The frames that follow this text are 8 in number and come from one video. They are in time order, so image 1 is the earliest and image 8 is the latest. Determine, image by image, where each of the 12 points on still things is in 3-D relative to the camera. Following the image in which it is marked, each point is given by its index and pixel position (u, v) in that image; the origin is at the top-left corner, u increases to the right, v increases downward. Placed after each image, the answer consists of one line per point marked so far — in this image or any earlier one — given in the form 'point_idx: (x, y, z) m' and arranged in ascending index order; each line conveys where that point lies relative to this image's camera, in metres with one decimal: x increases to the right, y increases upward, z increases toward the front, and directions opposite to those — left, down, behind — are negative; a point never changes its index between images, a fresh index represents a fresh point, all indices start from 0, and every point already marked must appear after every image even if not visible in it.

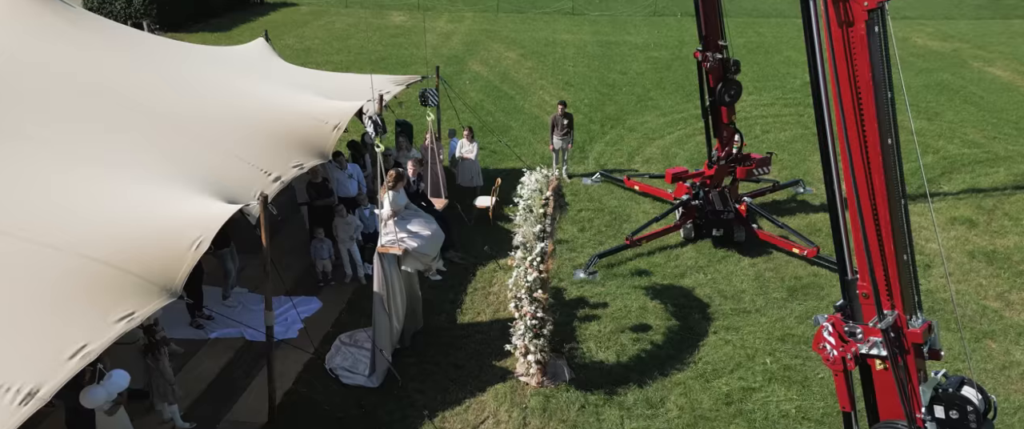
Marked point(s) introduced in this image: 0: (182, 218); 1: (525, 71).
0: (-2.8, 0.0, +8.3) m
1: (+0.1, +2.5, +16.9) m
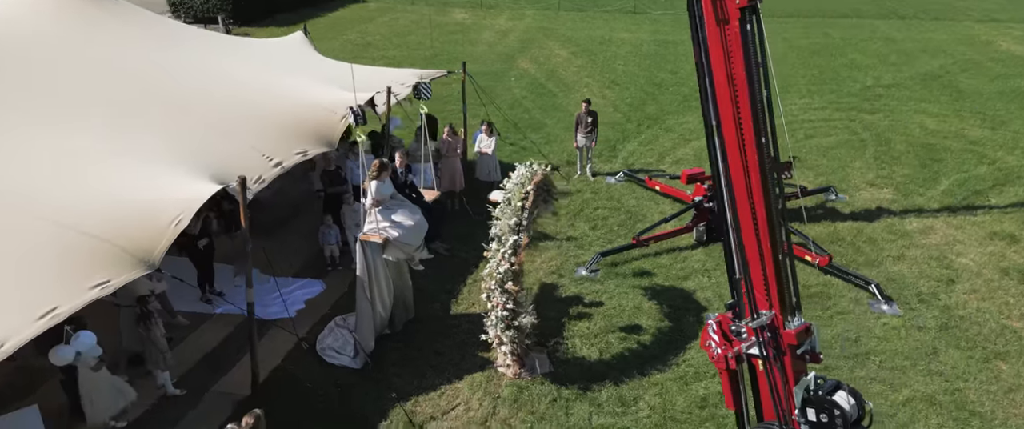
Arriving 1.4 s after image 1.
0: (-3.2, +0.2, +9.0) m
1: (+1.0, +2.6, +17.1) m
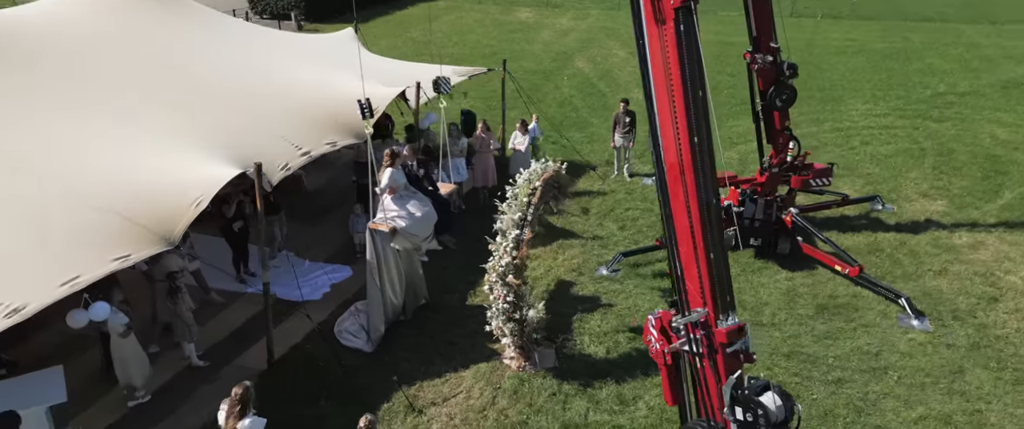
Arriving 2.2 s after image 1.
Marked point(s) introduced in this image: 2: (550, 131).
0: (-3.2, +0.3, +9.6) m
1: (+2.0, +2.6, +17.2) m
2: (+0.5, +1.3, +14.9) m
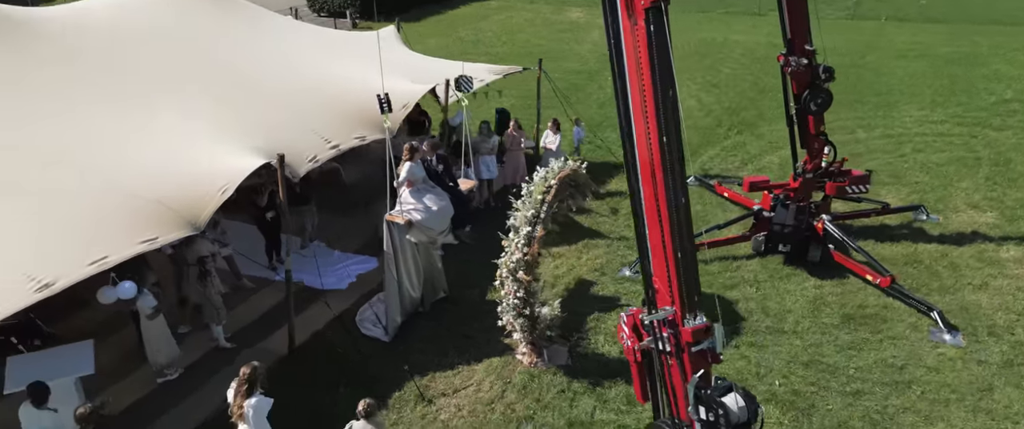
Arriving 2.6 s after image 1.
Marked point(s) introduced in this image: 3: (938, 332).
0: (-3.1, +0.5, +10.0) m
1: (+2.9, +2.6, +17.0) m
2: (+1.1, +1.3, +15.0) m
3: (+5.0, -1.4, +11.1) m
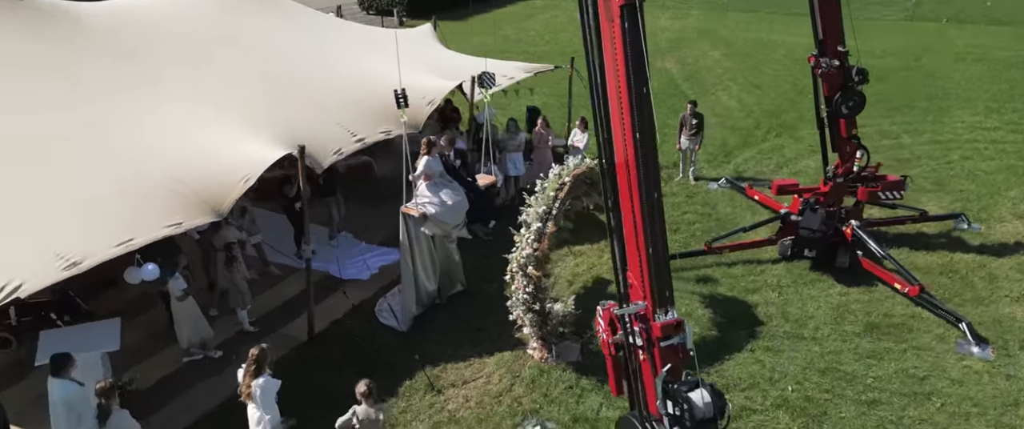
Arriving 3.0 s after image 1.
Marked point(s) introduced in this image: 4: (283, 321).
0: (-2.9, +0.6, +10.4) m
1: (+3.7, +2.5, +16.8) m
2: (+1.7, +1.3, +14.9) m
3: (+5.1, -1.5, +10.8) m
4: (-2.7, -1.2, +11.1) m
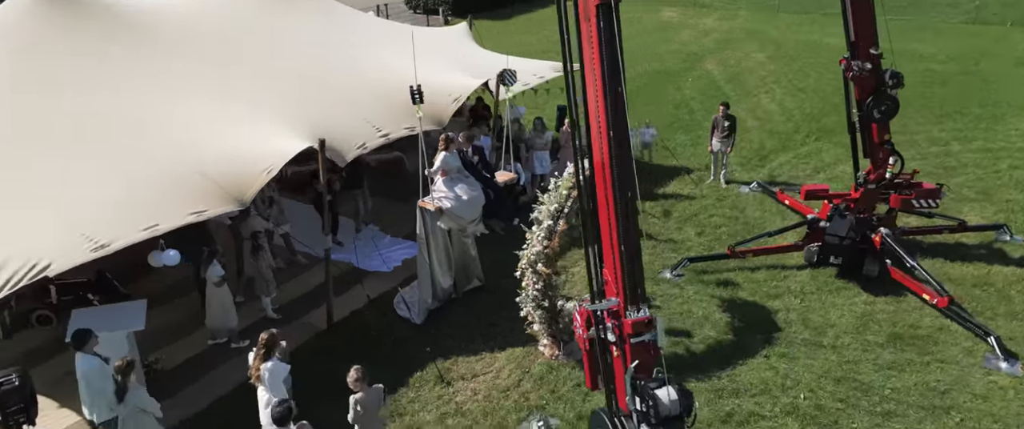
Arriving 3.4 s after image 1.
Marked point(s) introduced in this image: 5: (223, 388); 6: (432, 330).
0: (-2.7, +0.7, +10.7) m
1: (+4.4, +2.4, +16.6) m
2: (+2.3, +1.3, +14.9) m
3: (+5.3, -1.6, +10.4) m
4: (-2.5, -1.1, +11.4) m
5: (-3.1, -1.8, +10.2) m
6: (-0.9, -1.3, +11.0) m
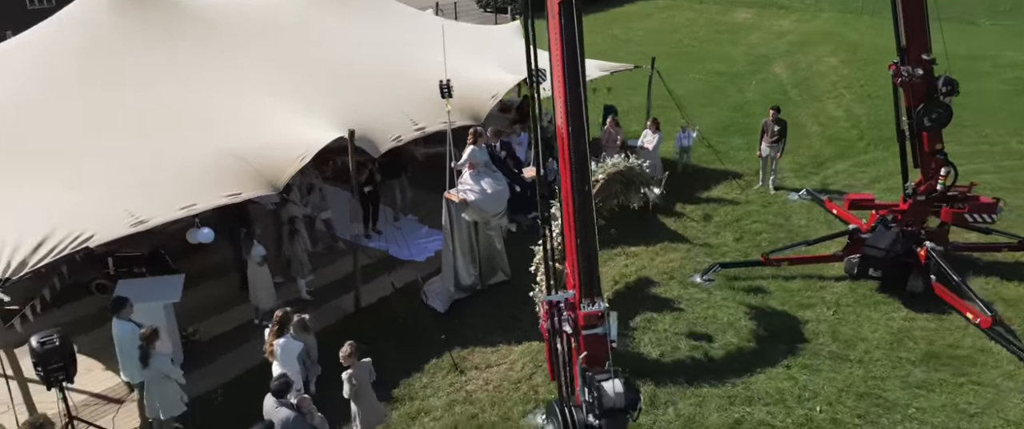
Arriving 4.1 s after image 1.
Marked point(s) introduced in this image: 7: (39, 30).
0: (-2.4, +0.9, +11.2) m
1: (+5.6, +2.2, +16.0) m
2: (+3.2, +1.2, +14.6) m
3: (+5.4, -1.8, +9.8) m
4: (-2.1, -1.0, +11.8) m
5: (-2.9, -1.6, +10.7) m
6: (-0.7, -1.2, +11.2) m
7: (-6.0, +2.3, +12.1) m
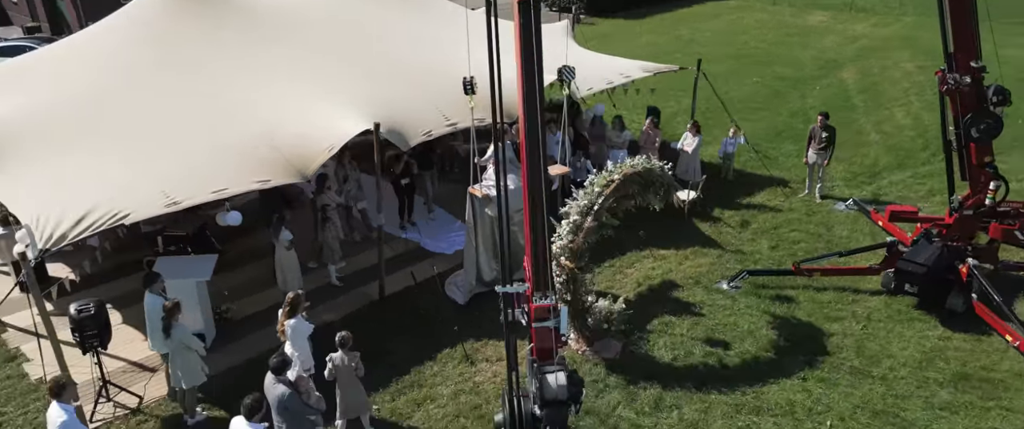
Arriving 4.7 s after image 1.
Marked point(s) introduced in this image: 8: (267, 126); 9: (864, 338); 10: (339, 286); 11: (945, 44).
0: (-2.0, +1.0, +11.5) m
1: (+6.5, +2.0, +15.3) m
2: (+3.9, +1.1, +14.2) m
3: (+5.4, -1.9, +9.2) m
4: (-1.8, -0.8, +12.1) m
5: (-2.7, -1.5, +11.1) m
6: (-0.4, -1.2, +11.3) m
7: (-5.5, +2.6, +13.0) m
8: (-2.9, +1.1, +11.6) m
9: (+3.8, -1.3, +10.4) m
10: (-2.1, -0.9, +12.0) m
11: (+4.7, +1.8, +10.4) m
